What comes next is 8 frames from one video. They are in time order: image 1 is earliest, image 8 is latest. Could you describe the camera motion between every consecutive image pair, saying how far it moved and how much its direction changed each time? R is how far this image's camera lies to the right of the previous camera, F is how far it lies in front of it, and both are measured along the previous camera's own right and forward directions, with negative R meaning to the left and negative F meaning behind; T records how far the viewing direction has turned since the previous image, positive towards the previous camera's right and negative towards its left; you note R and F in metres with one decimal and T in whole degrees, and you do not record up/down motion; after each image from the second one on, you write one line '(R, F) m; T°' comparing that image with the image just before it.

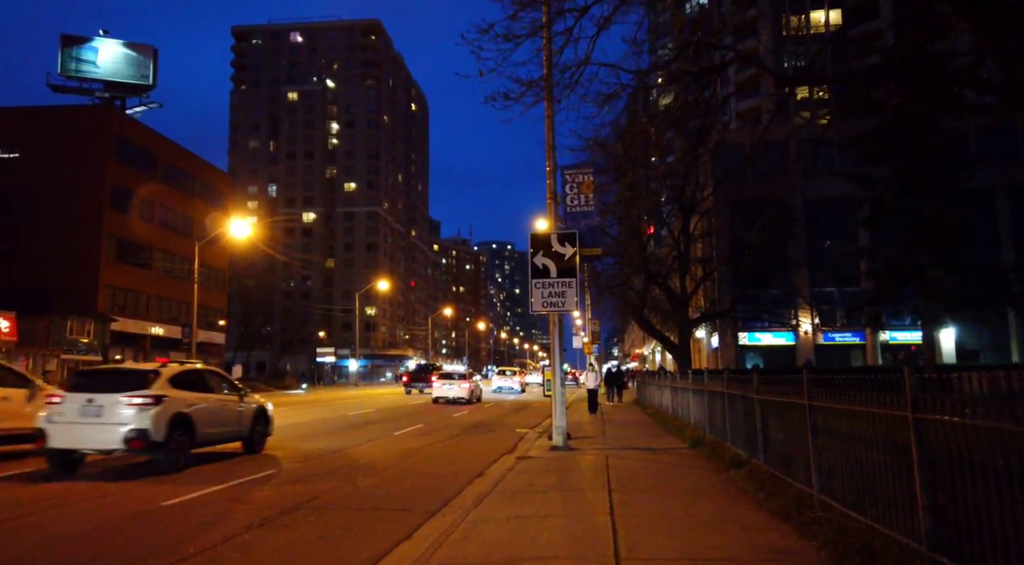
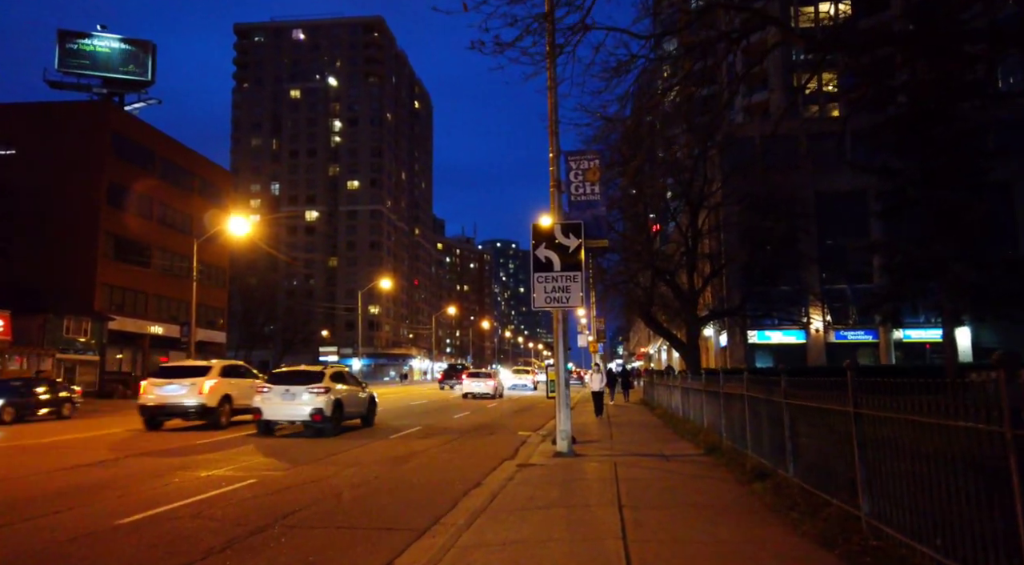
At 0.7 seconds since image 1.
(+0.1, +0.8) m; 0°
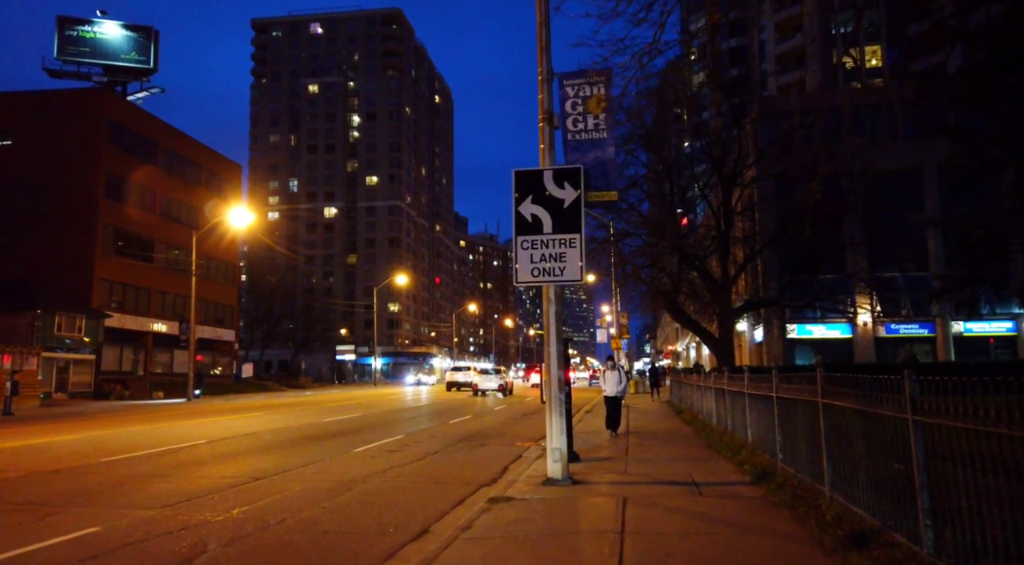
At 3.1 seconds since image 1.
(+0.5, +2.9) m; -2°
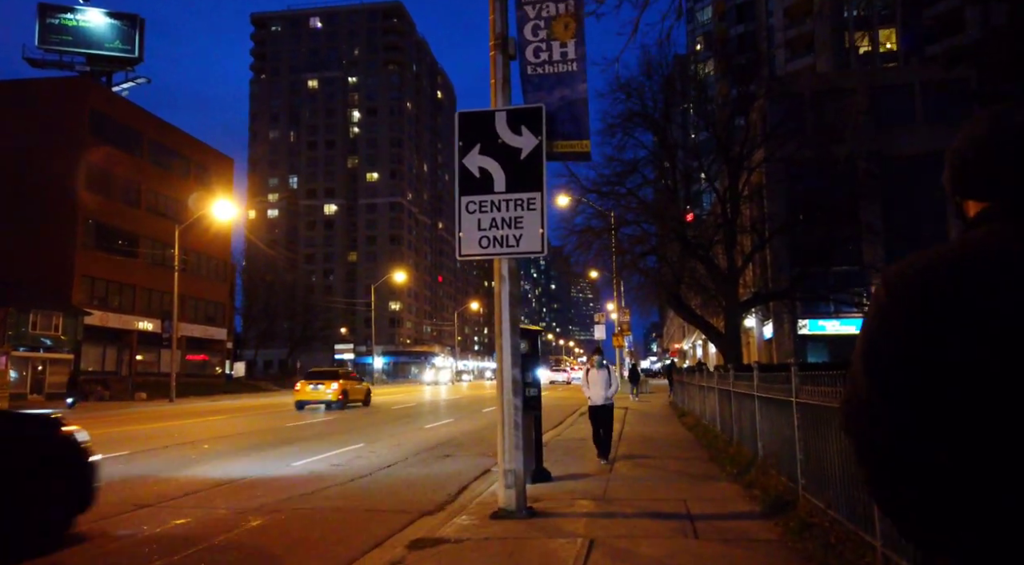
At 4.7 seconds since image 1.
(+0.5, +1.9) m; -1°
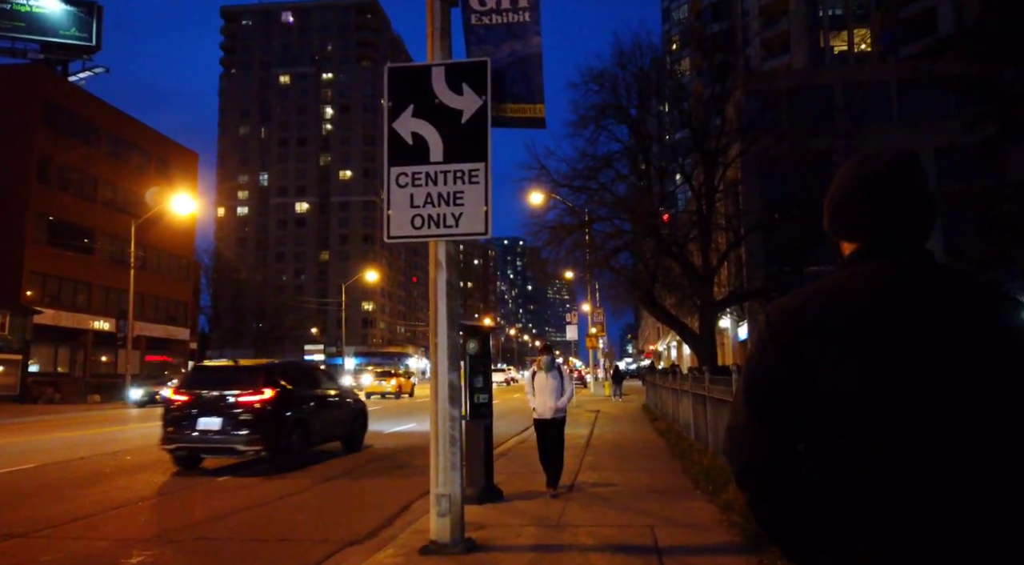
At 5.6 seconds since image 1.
(+0.3, +1.0) m; +2°
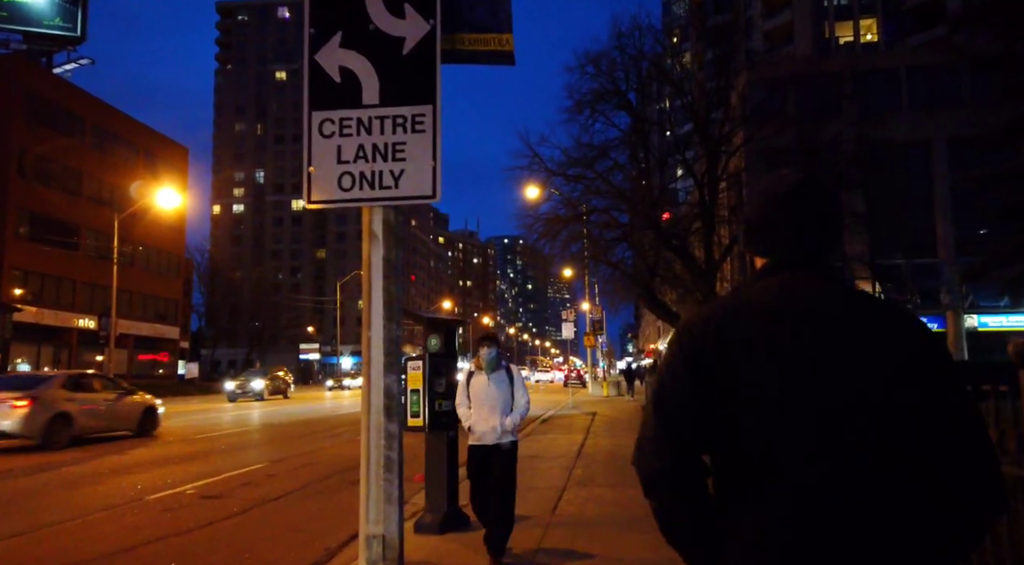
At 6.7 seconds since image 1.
(+0.2, +1.2) m; 0°
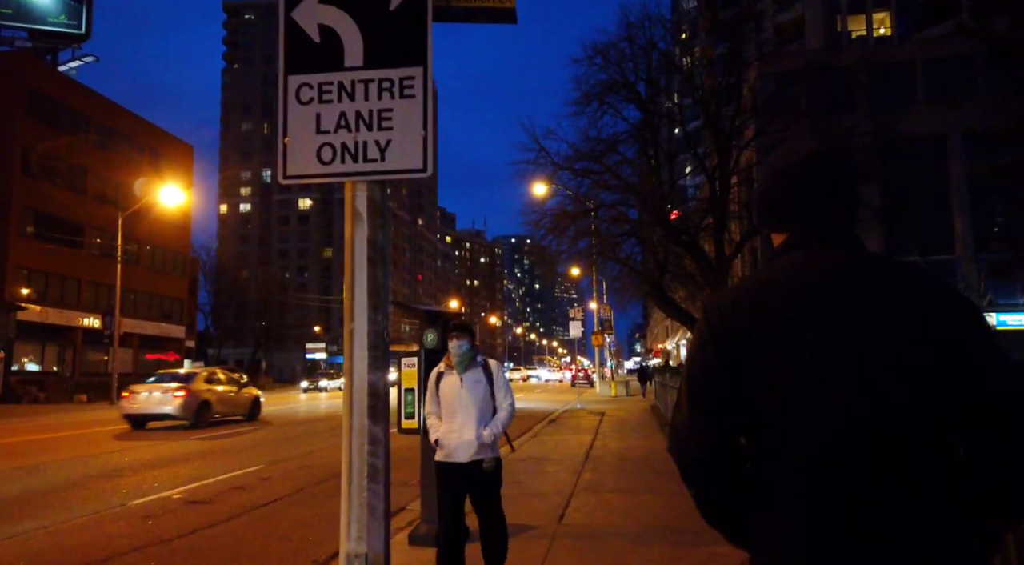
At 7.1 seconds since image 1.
(0.0, +0.5) m; -1°
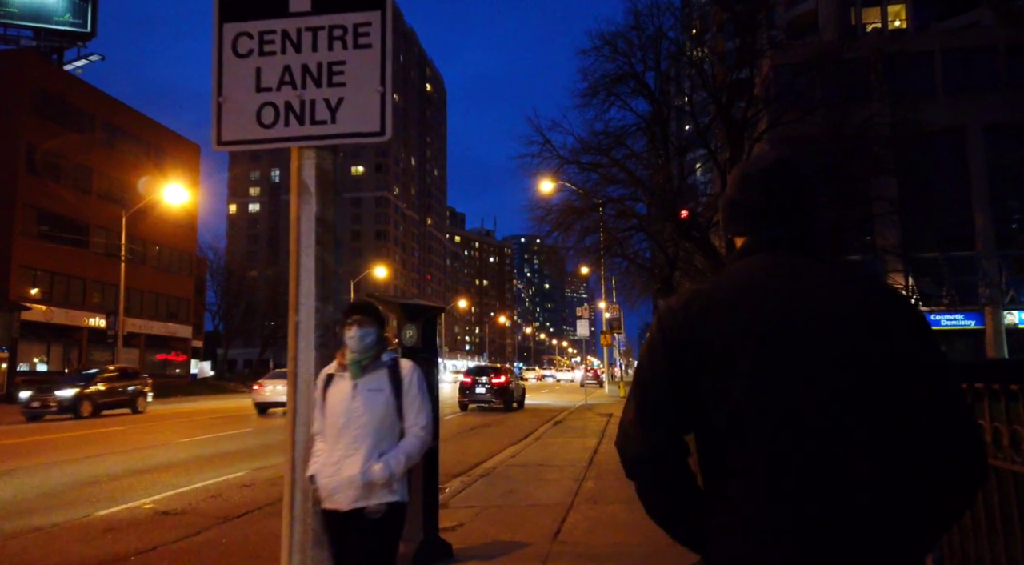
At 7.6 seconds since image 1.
(+0.1, +0.6) m; -1°
